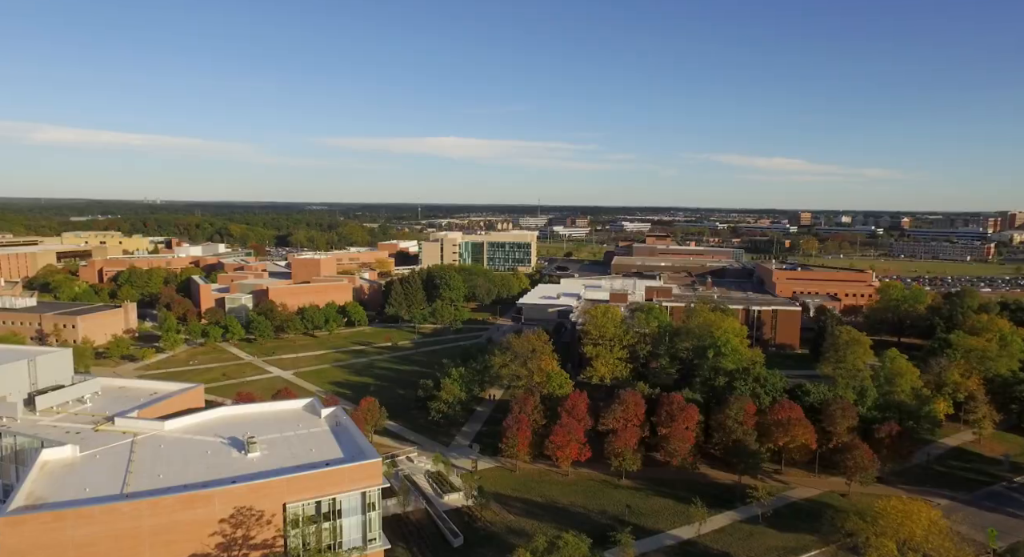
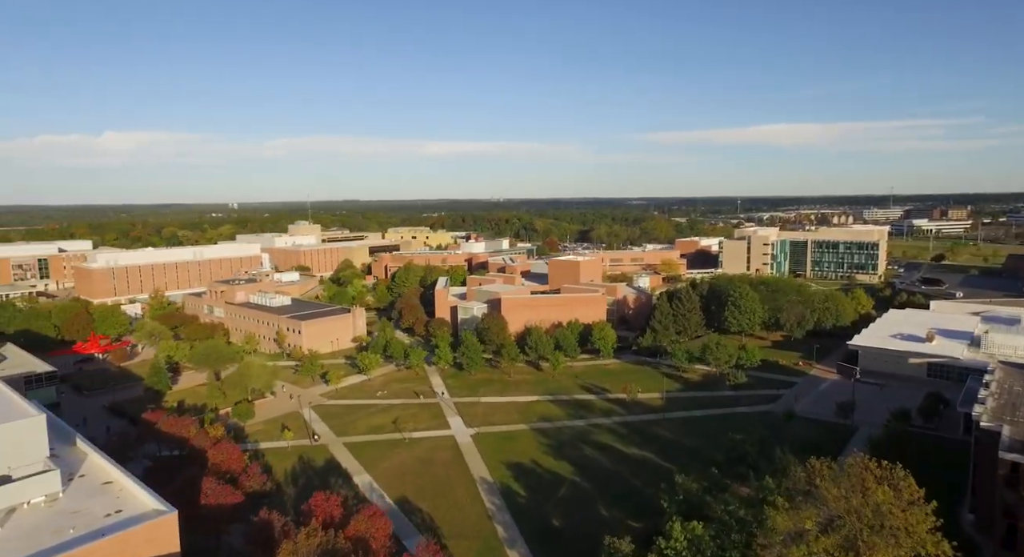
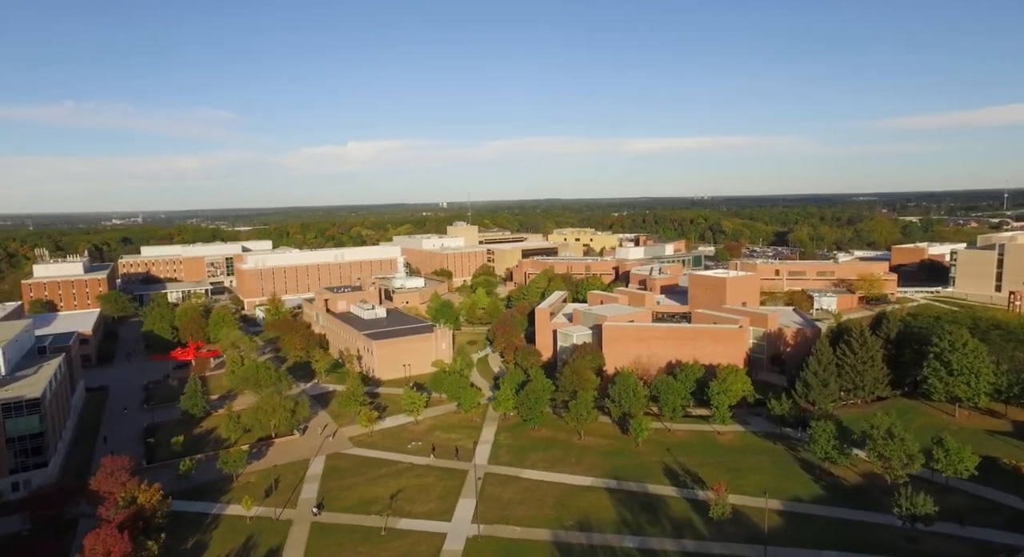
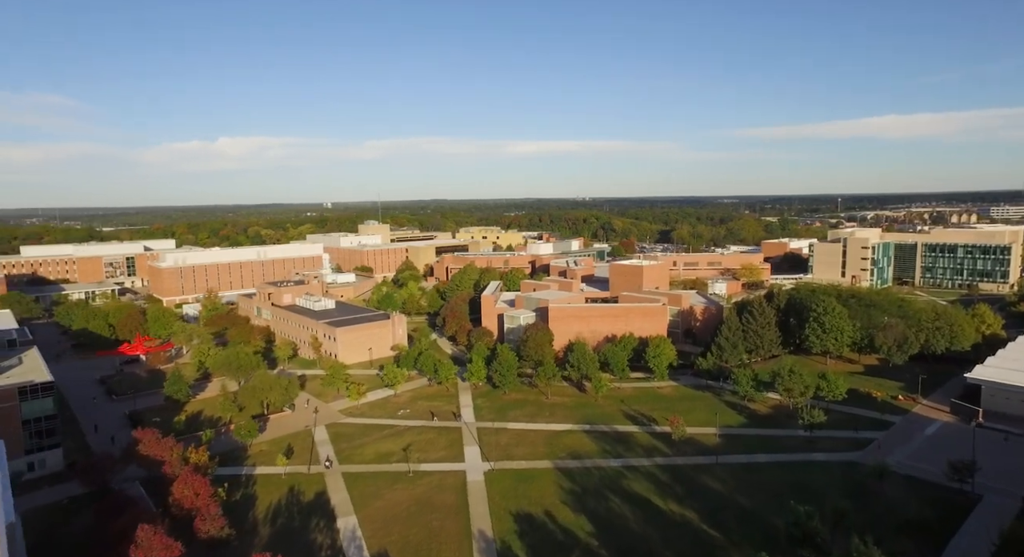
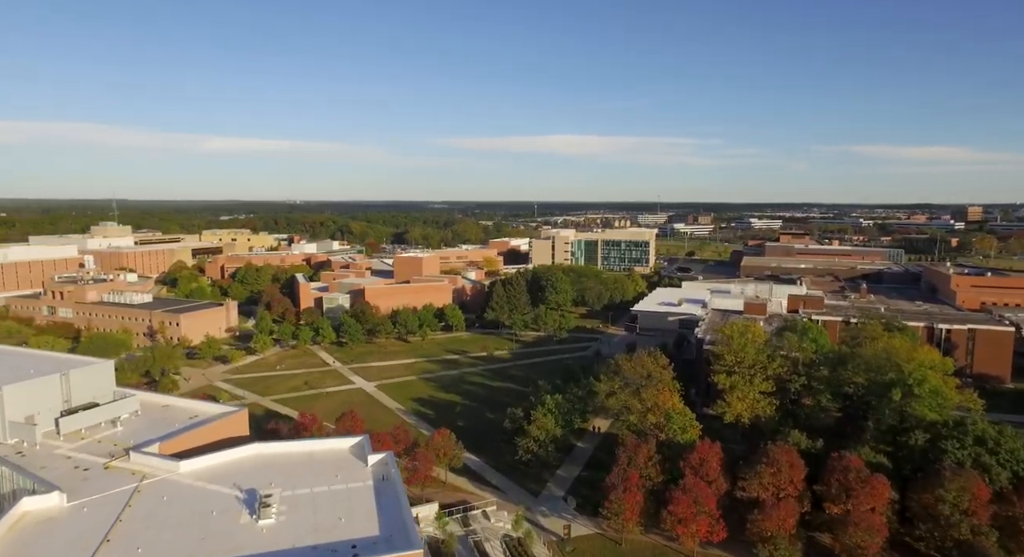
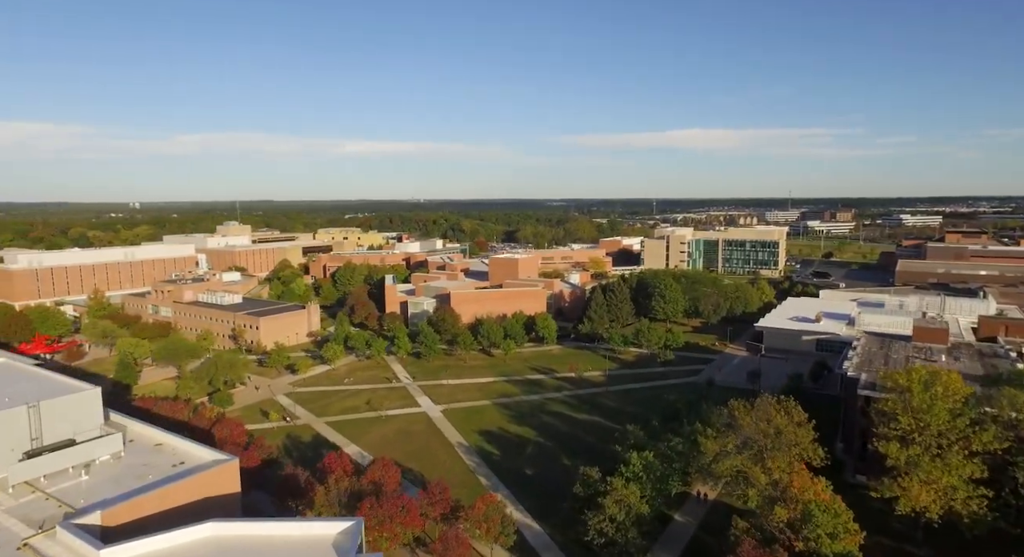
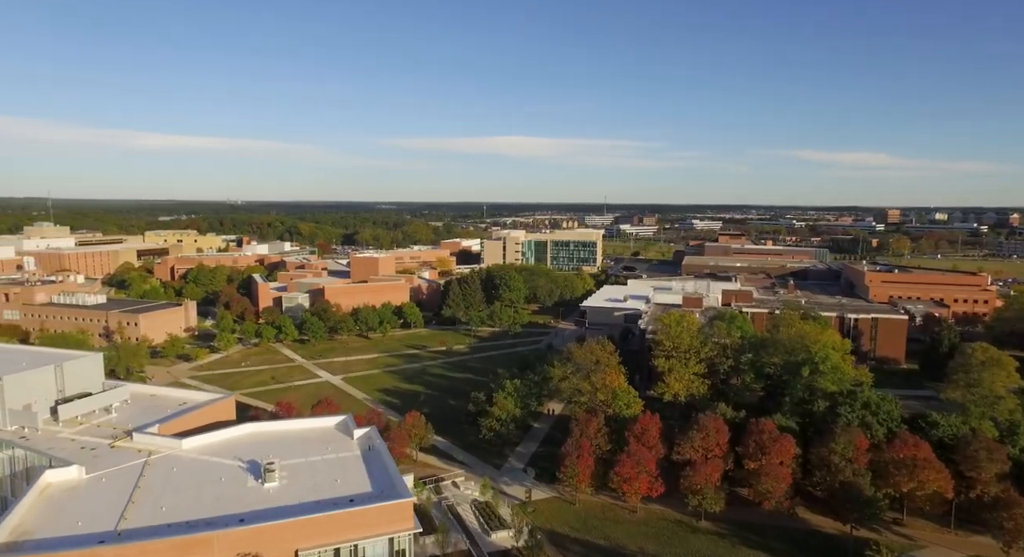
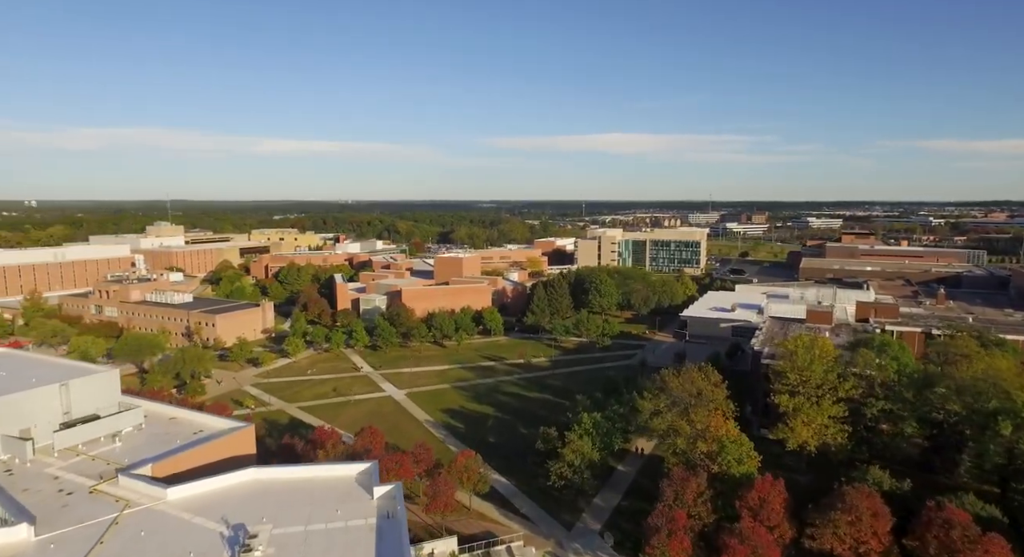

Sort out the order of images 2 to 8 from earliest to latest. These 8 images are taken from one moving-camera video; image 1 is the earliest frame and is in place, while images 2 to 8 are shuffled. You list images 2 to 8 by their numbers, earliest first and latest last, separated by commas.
7, 5, 8, 6, 2, 4, 3
